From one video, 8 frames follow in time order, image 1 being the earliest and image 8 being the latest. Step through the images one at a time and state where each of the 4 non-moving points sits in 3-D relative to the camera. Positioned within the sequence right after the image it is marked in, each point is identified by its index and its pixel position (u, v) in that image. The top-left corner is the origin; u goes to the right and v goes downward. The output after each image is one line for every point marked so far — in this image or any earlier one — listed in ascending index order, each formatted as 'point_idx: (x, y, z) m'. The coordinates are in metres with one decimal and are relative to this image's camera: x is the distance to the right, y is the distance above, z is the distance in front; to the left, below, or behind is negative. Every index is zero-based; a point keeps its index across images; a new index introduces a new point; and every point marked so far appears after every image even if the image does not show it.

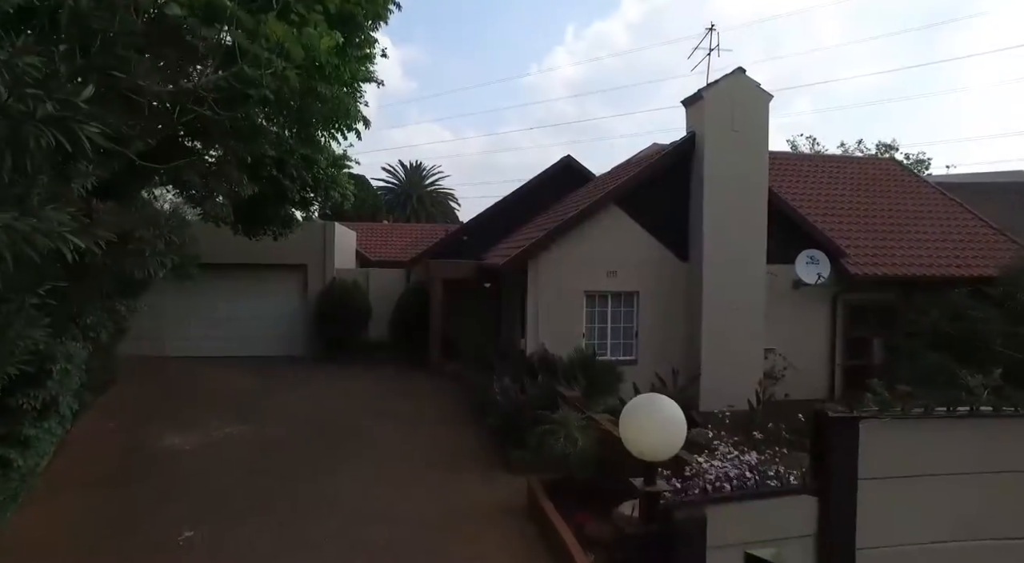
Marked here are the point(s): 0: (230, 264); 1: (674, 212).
0: (-7.6, +0.4, +18.4) m
1: (+3.1, +1.3, +13.0) m
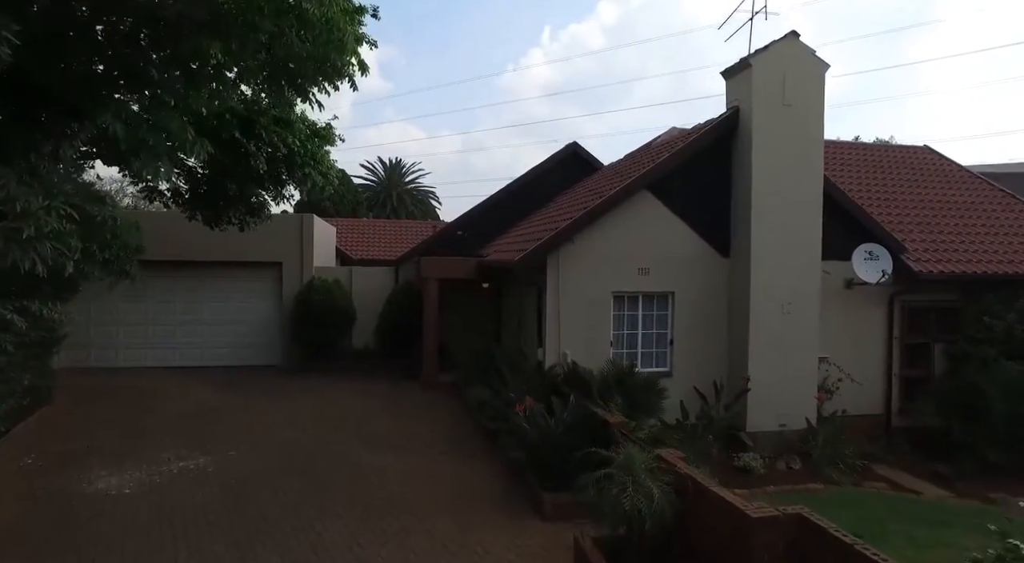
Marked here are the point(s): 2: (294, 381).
0: (-7.5, +0.4, +16.2) m
1: (+3.3, +1.3, +11.2) m
2: (-4.7, -2.2, +14.7) m
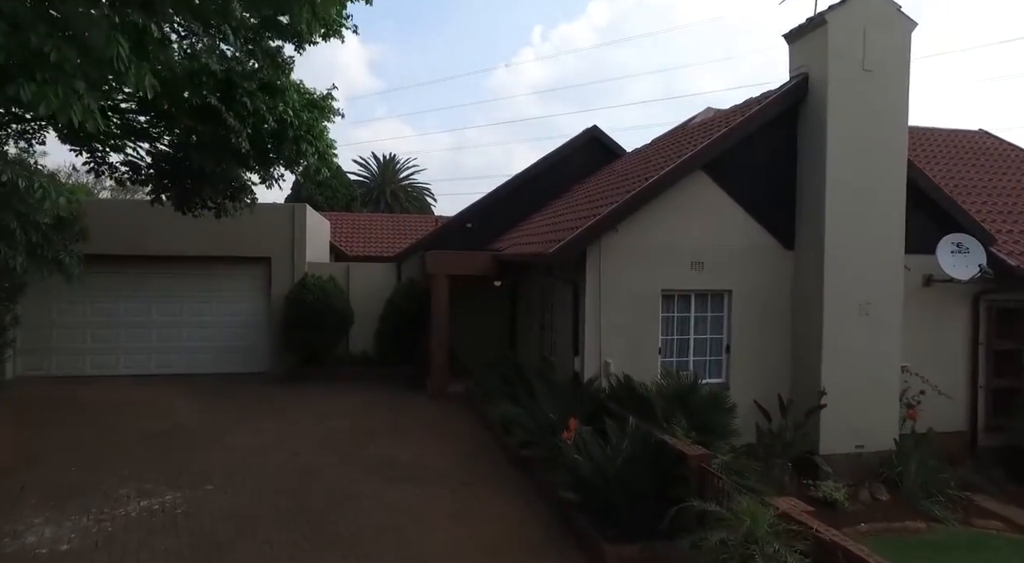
0: (-7.2, +0.5, +14.5) m
1: (+3.7, +1.4, +9.6) m
2: (-4.3, -2.1, +13.0) m
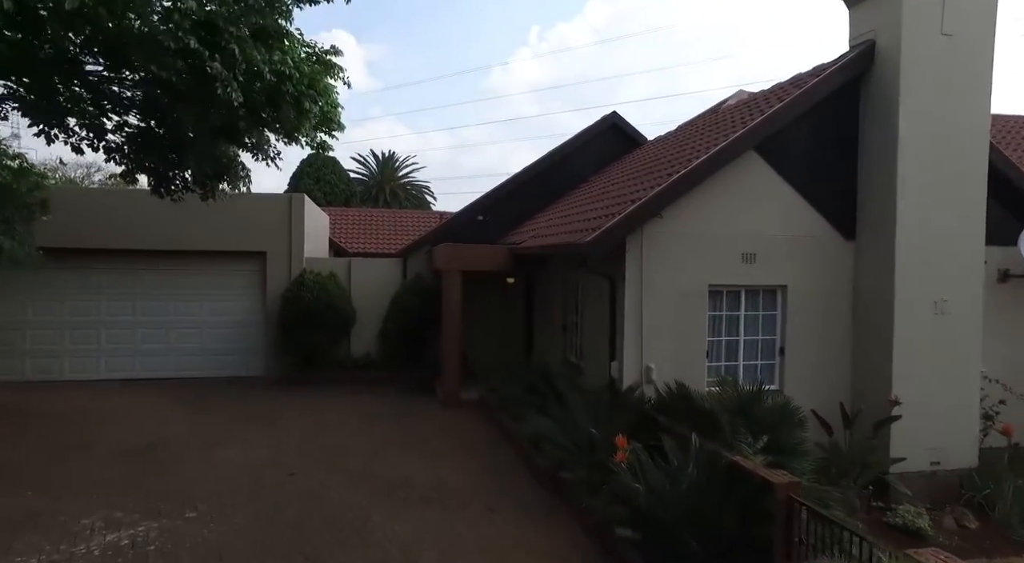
0: (-6.9, +0.5, +13.3) m
1: (+4.0, +1.4, +8.5) m
2: (-4.0, -2.0, +11.8) m
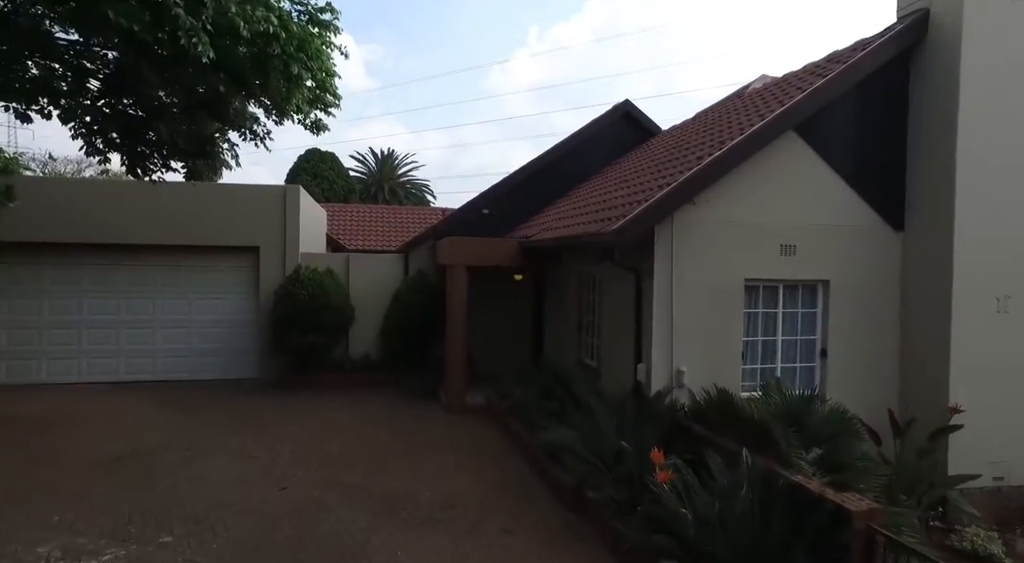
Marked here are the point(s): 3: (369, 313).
0: (-6.7, +0.6, +12.5) m
1: (+4.2, +1.5, +7.7) m
2: (-3.9, -2.0, +11.0) m
3: (-2.8, -0.6, +13.5) m
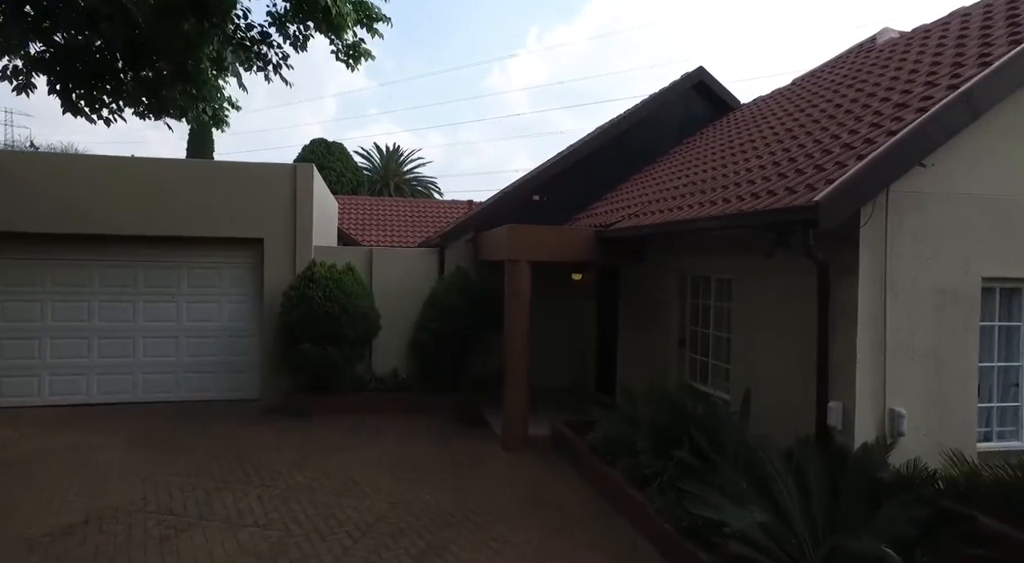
0: (-5.8, +0.6, +10.2) m
1: (+5.1, +1.5, +5.4) m
2: (-2.9, -2.0, +8.7) m
3: (-1.8, -0.6, +11.1) m
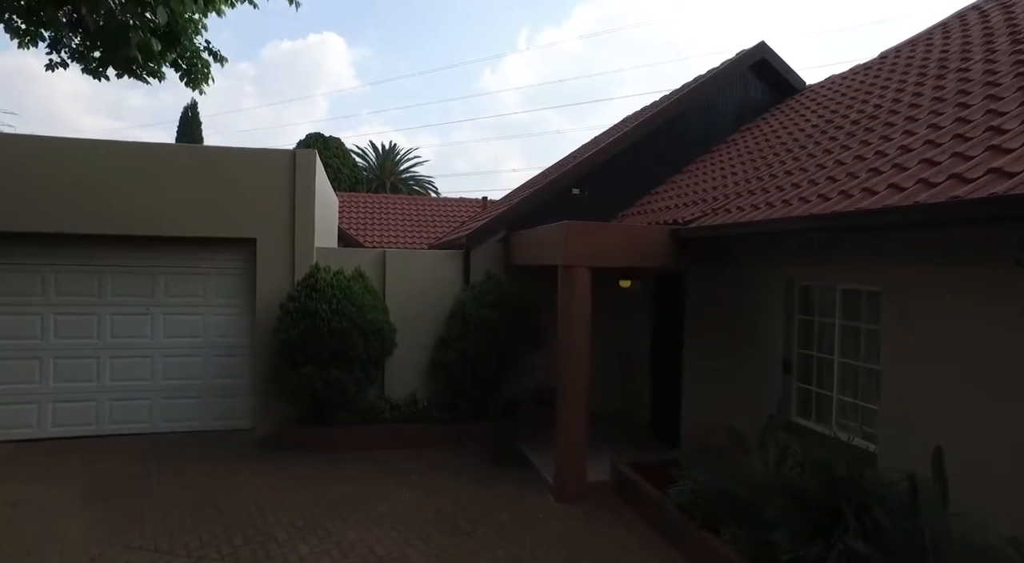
0: (-5.2, +0.5, +8.4) m
1: (+5.7, +1.4, +3.8) m
2: (-2.4, -2.1, +6.9) m
3: (-1.3, -0.7, +9.4) m
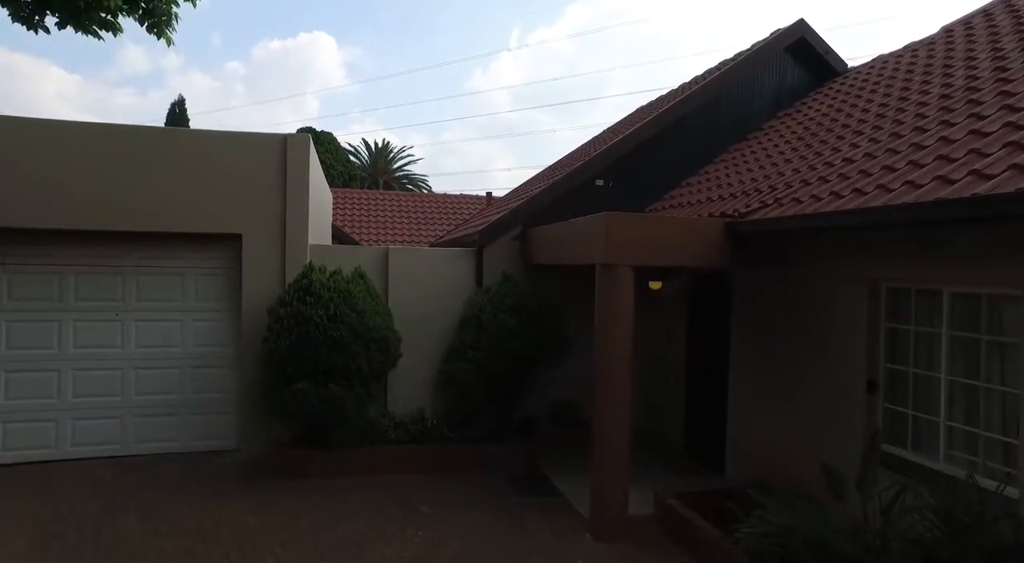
0: (-5.0, +0.5, +7.3) m
1: (+6.0, +1.4, +2.8) m
2: (-2.1, -2.1, +5.9) m
3: (-1.1, -0.7, +8.4) m
